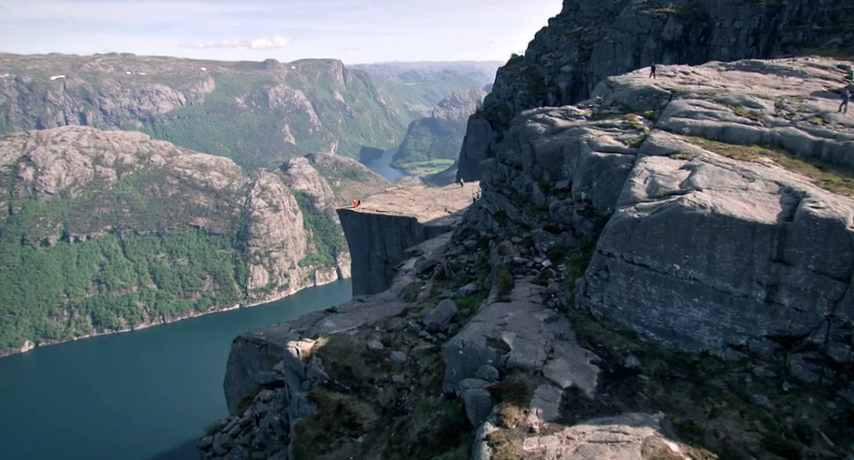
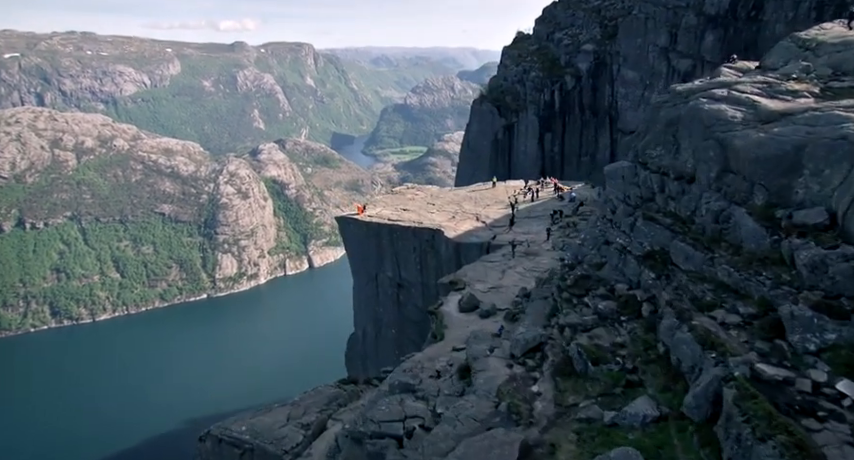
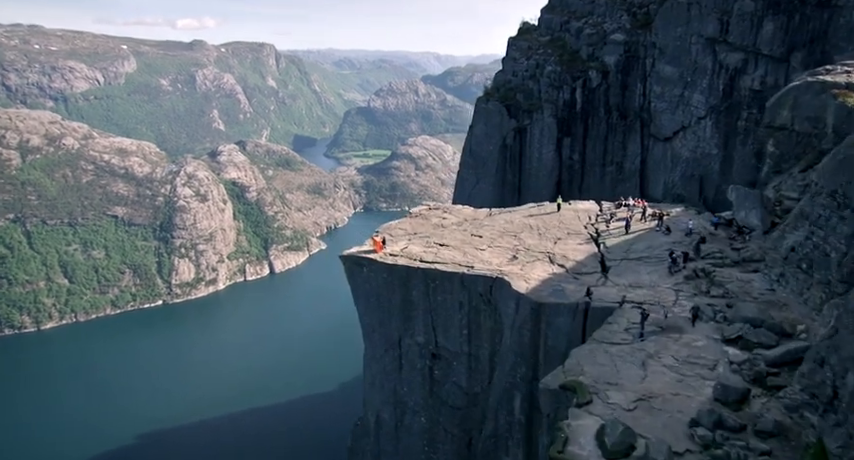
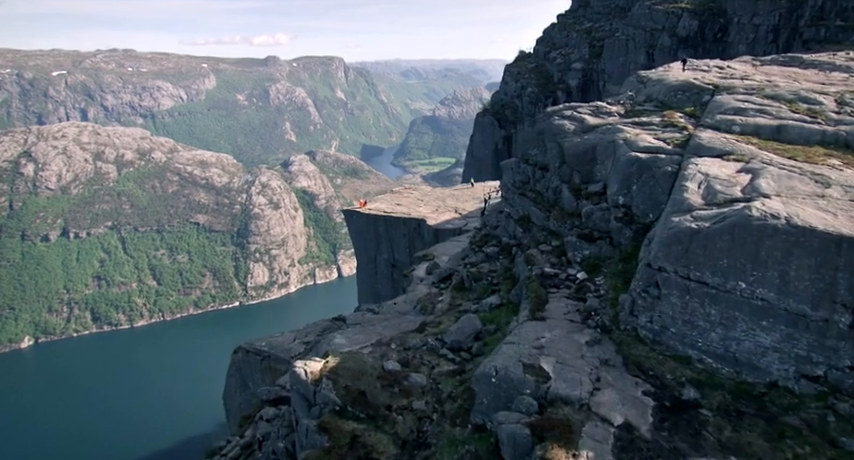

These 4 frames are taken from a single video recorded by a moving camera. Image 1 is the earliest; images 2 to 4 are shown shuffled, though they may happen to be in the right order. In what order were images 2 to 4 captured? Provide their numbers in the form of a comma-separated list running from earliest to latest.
4, 2, 3
